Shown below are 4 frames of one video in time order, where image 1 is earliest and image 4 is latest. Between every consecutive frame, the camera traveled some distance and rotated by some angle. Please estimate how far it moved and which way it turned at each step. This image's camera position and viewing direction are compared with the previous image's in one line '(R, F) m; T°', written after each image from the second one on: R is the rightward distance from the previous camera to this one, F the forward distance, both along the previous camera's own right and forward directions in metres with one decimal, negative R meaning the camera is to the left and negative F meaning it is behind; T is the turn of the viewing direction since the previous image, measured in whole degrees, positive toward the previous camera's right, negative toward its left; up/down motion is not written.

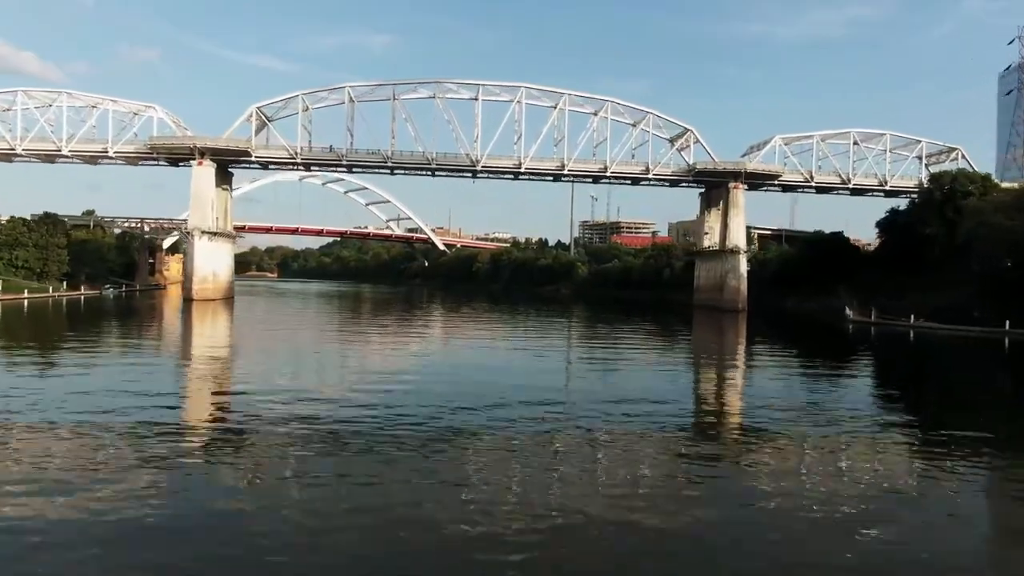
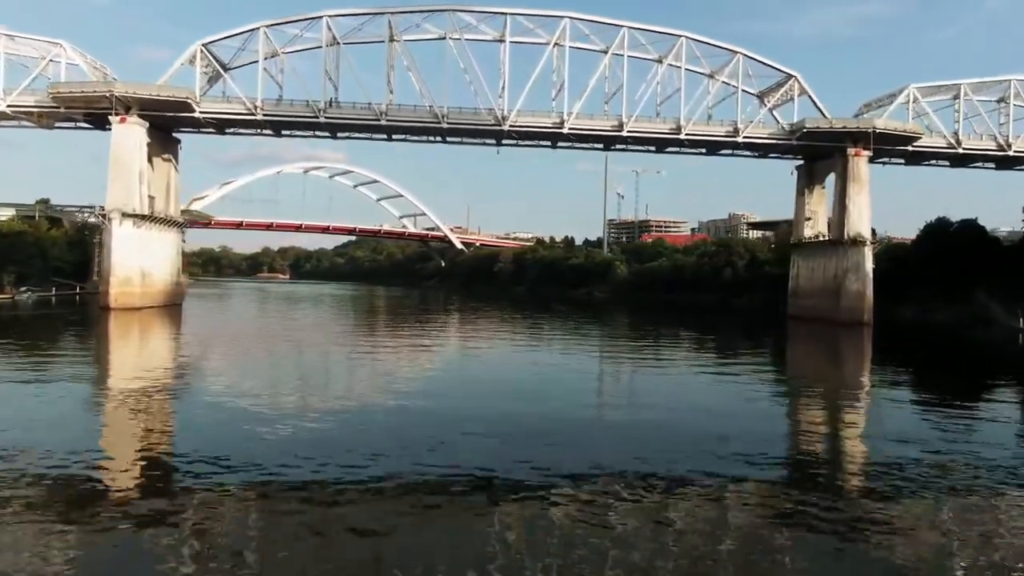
(-0.9, +10.0) m; -1°
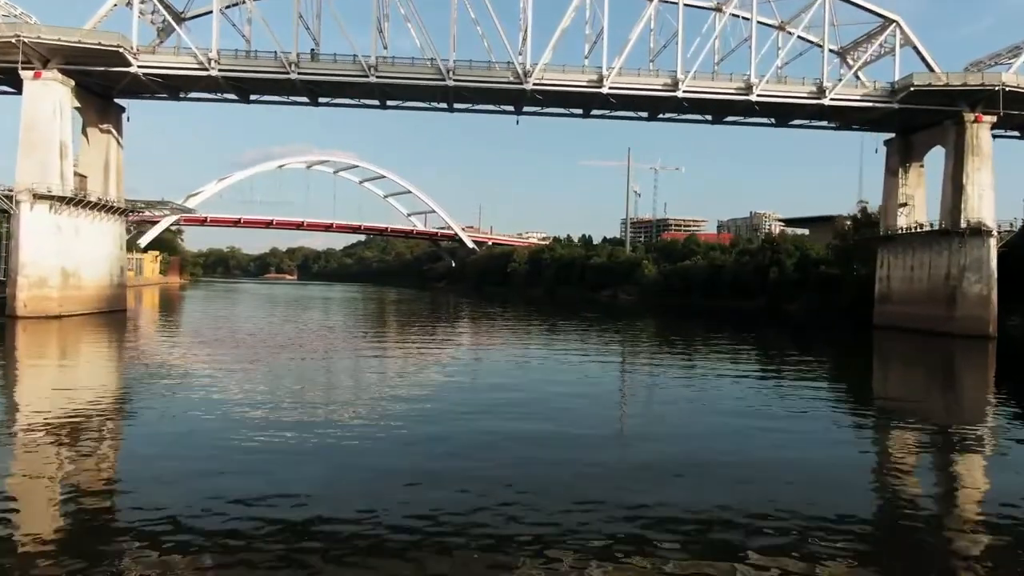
(-0.3, +5.9) m; -1°
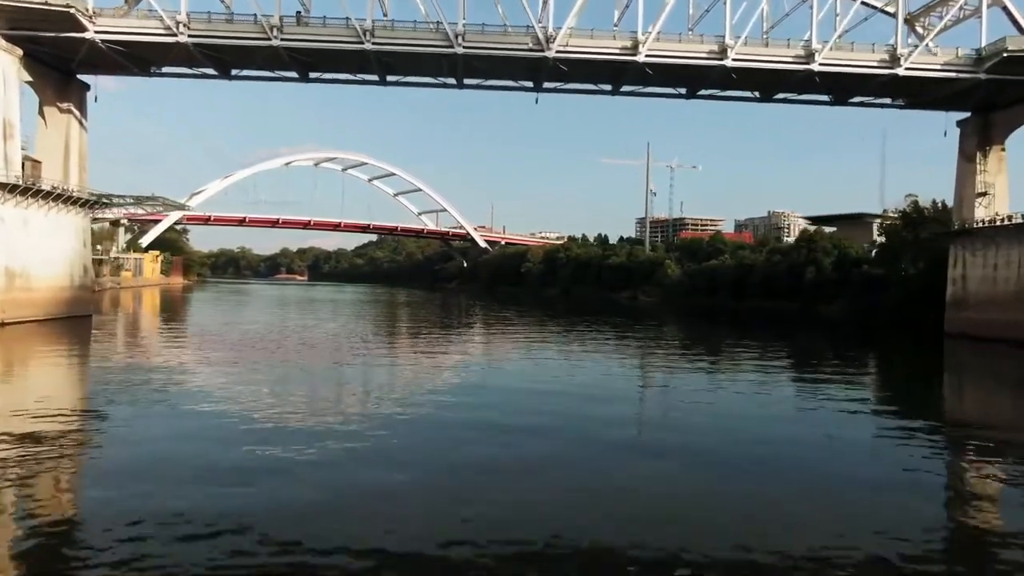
(-0.2, +3.1) m; -1°
